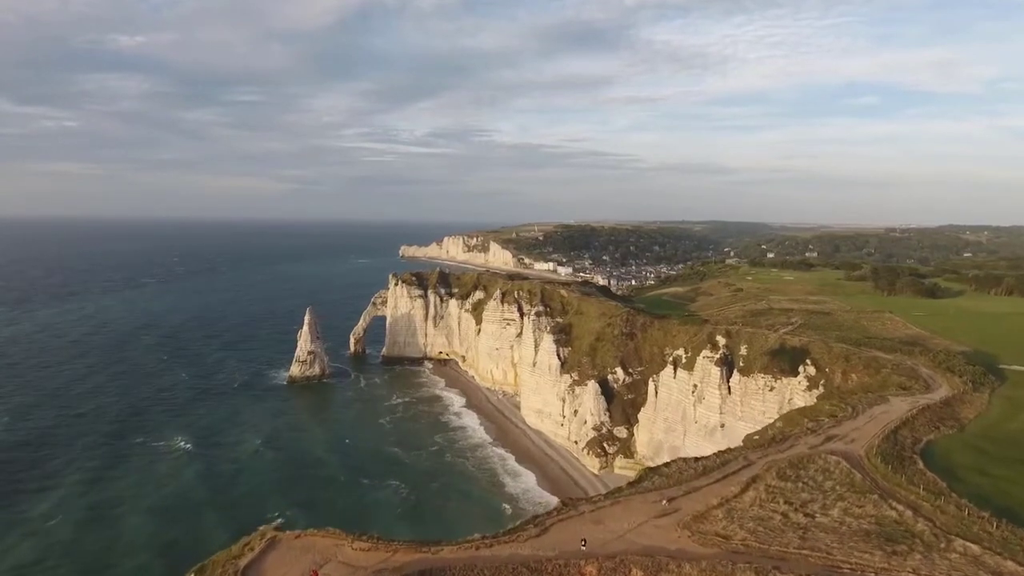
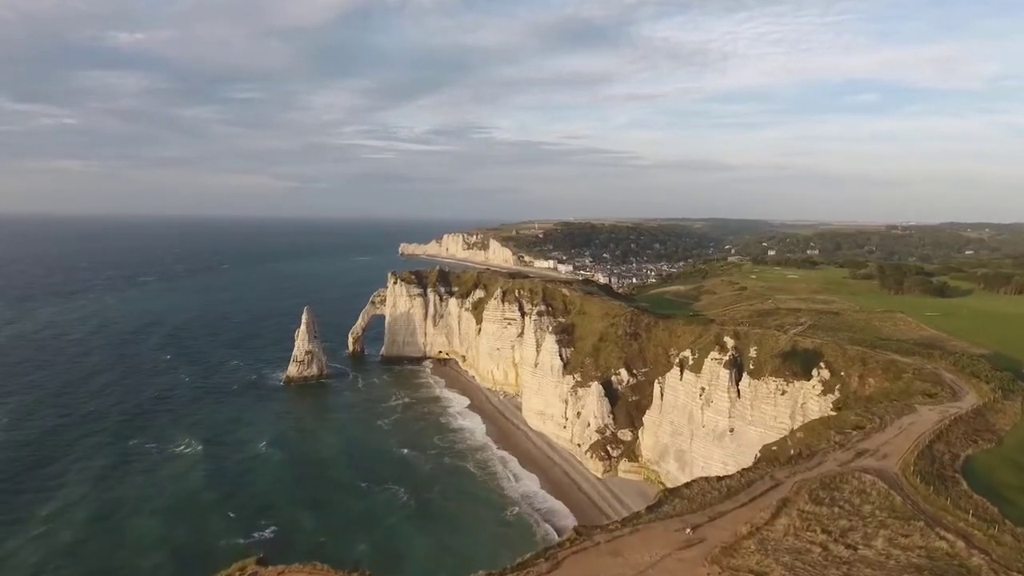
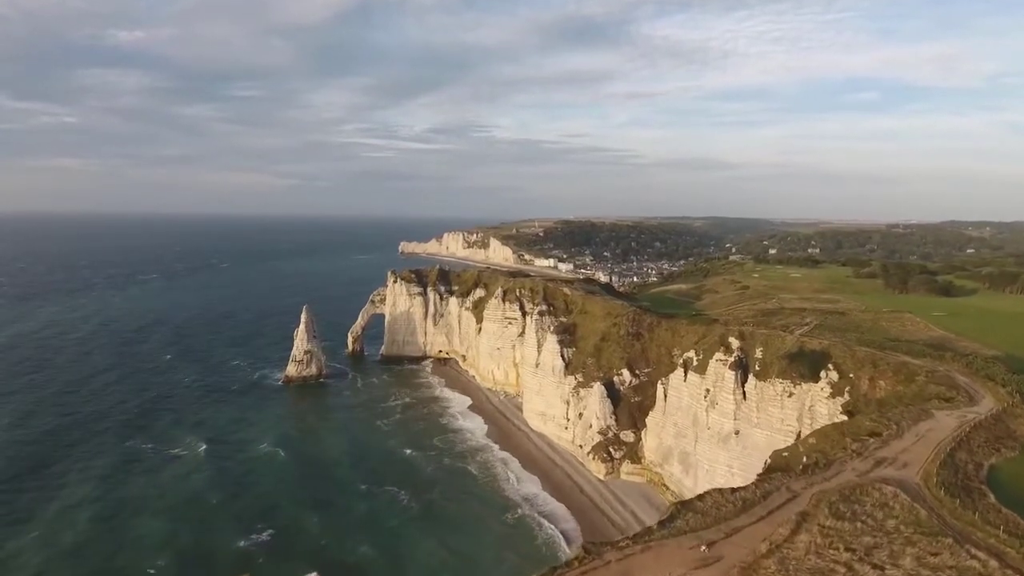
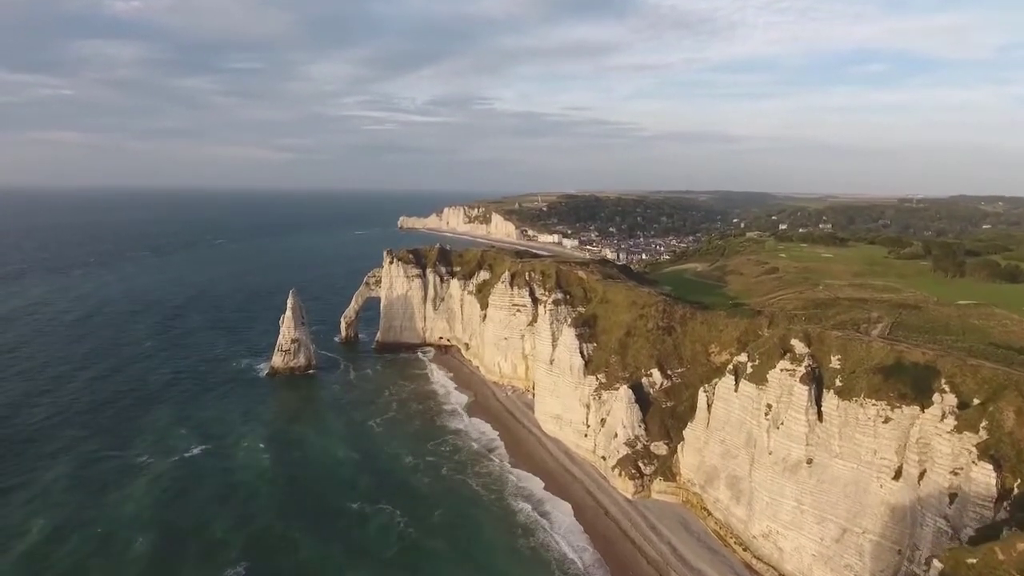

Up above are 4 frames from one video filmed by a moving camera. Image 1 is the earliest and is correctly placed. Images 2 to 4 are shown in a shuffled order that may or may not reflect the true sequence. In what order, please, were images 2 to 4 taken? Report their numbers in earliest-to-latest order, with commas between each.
2, 3, 4
